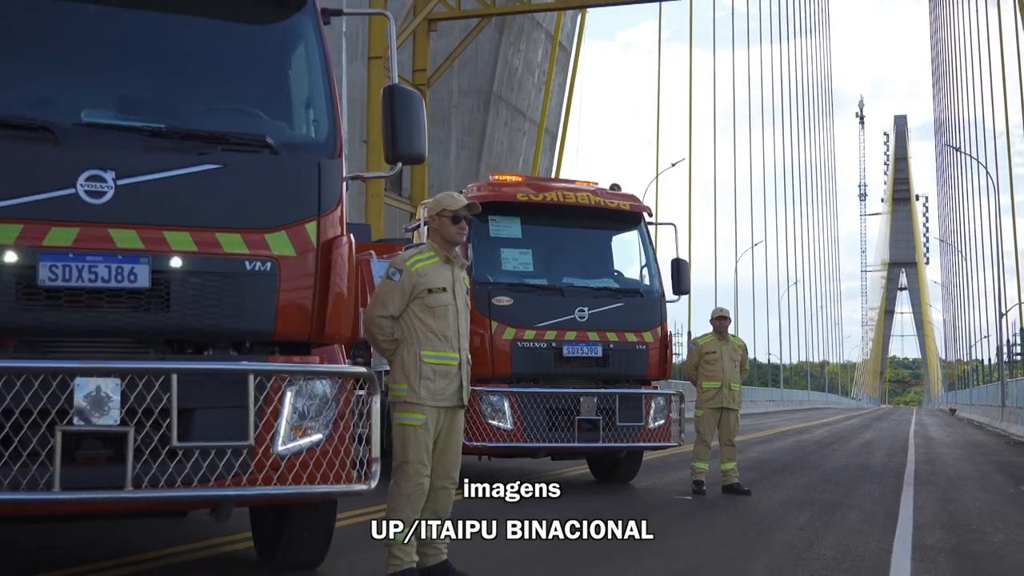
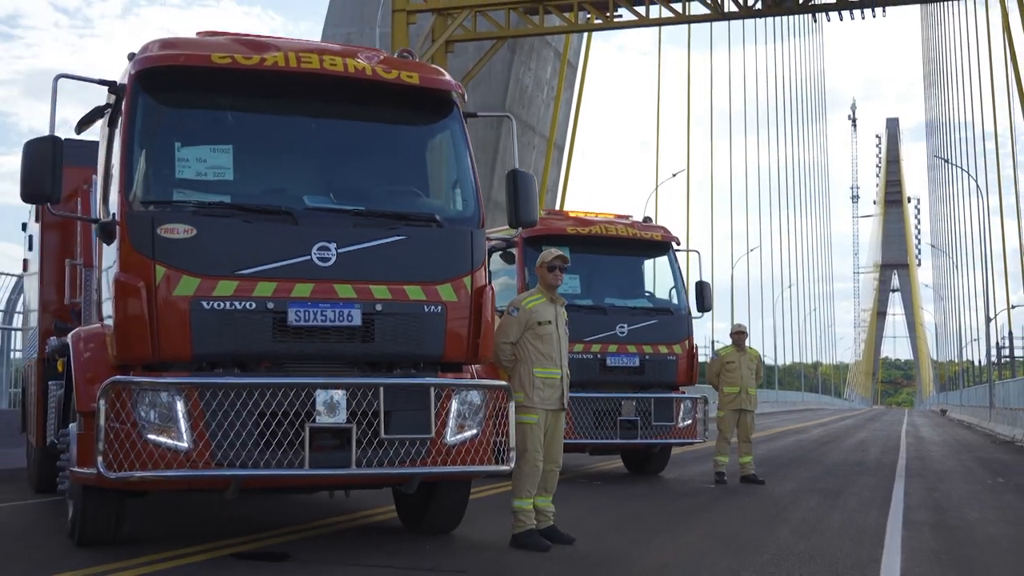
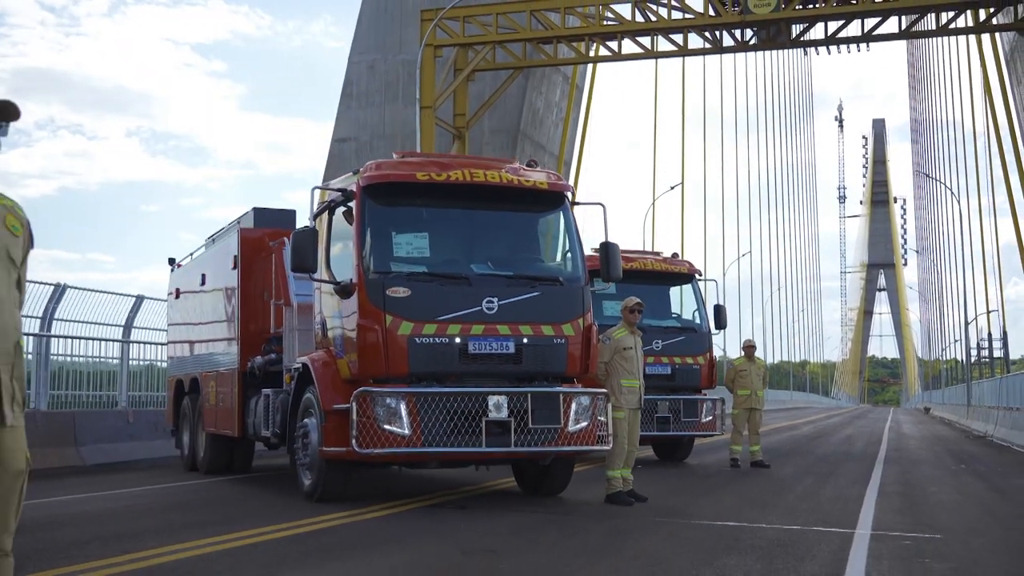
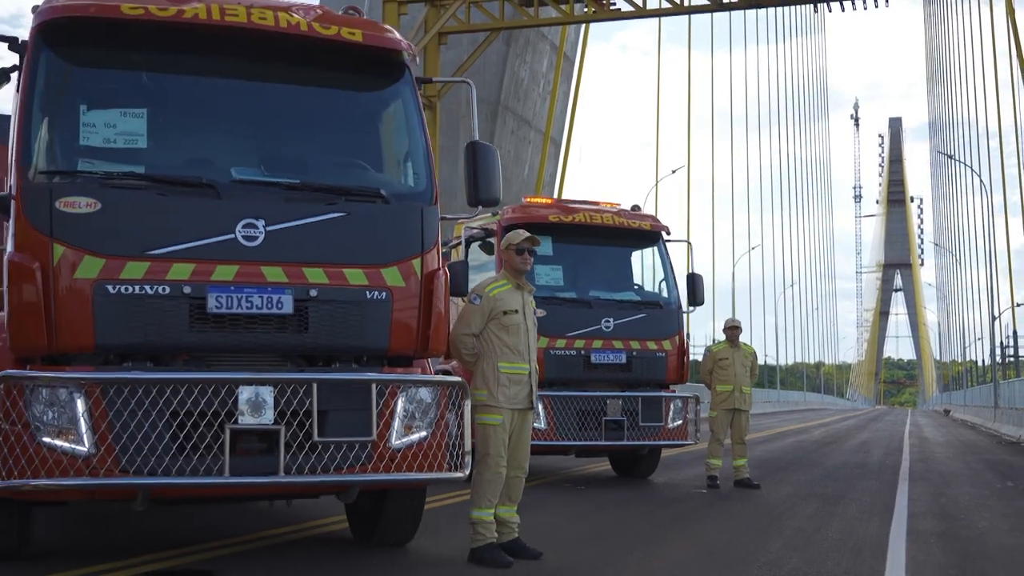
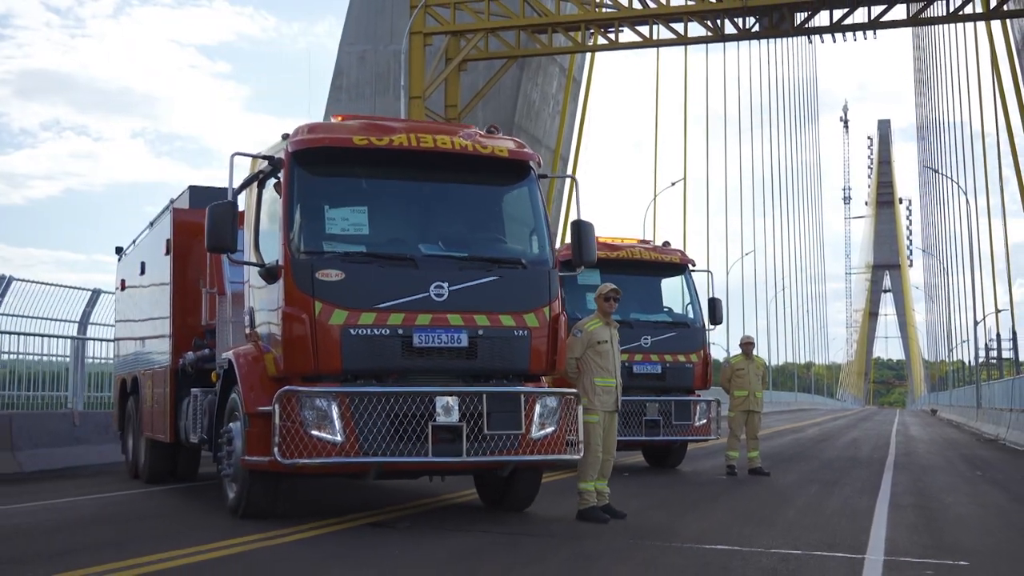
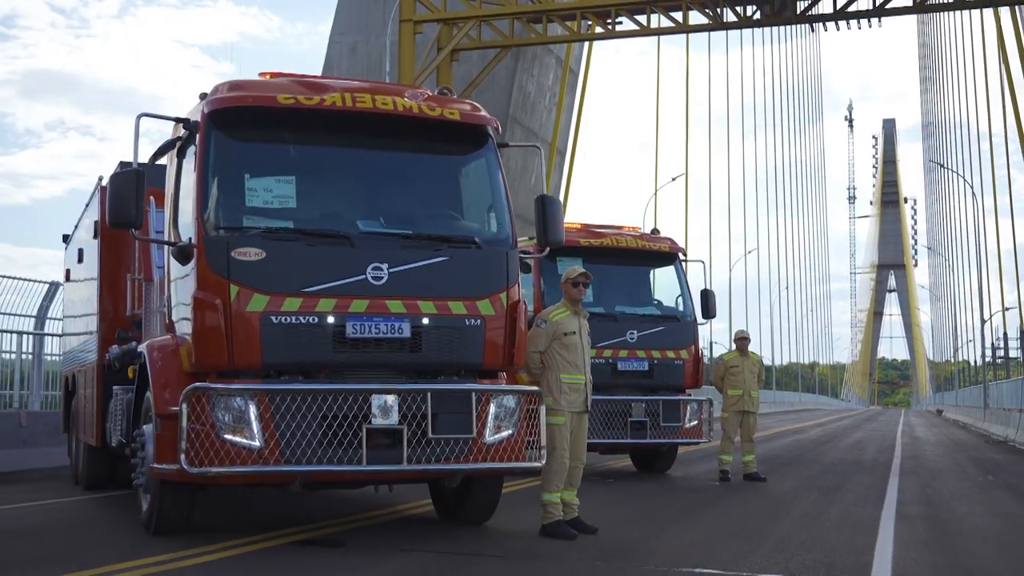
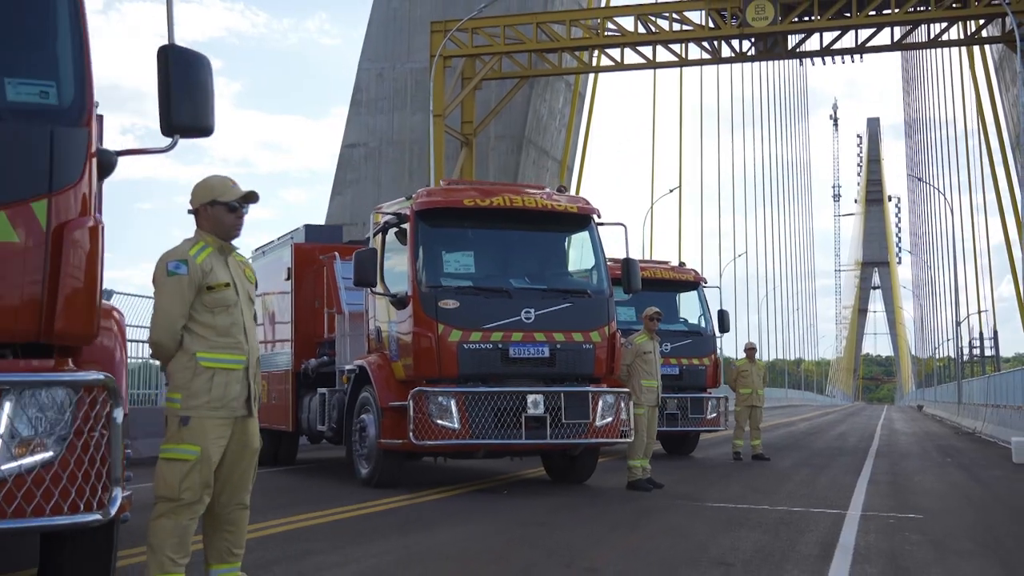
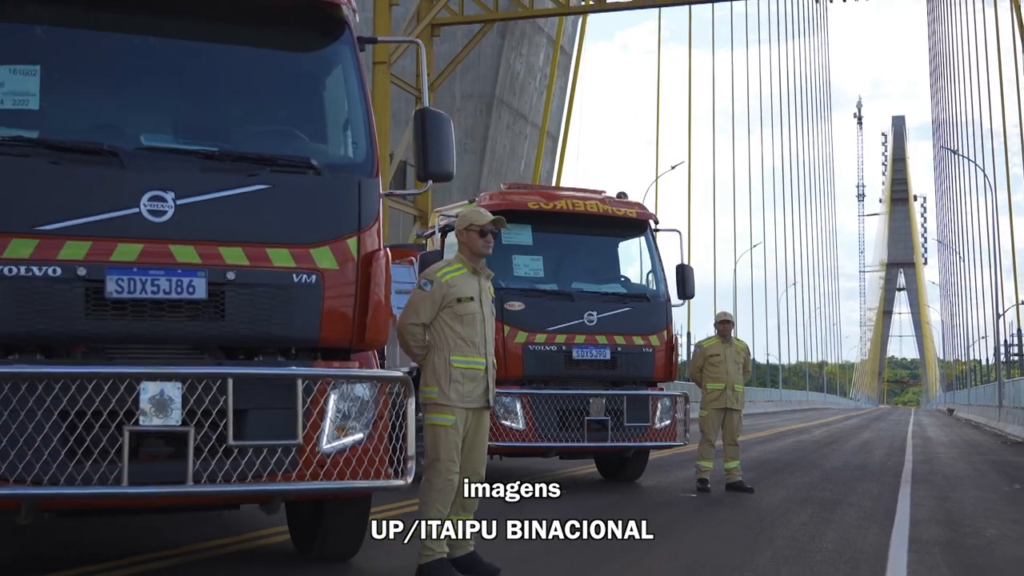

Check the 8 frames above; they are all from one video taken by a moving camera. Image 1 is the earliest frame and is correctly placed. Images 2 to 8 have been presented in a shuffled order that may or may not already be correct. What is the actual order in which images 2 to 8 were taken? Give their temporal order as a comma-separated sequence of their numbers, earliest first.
8, 4, 2, 6, 5, 3, 7
